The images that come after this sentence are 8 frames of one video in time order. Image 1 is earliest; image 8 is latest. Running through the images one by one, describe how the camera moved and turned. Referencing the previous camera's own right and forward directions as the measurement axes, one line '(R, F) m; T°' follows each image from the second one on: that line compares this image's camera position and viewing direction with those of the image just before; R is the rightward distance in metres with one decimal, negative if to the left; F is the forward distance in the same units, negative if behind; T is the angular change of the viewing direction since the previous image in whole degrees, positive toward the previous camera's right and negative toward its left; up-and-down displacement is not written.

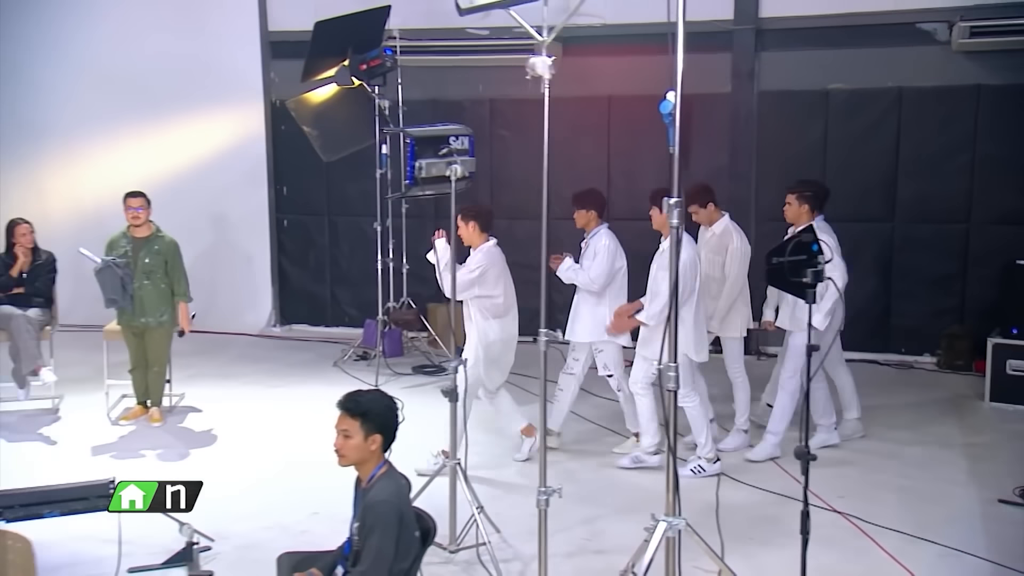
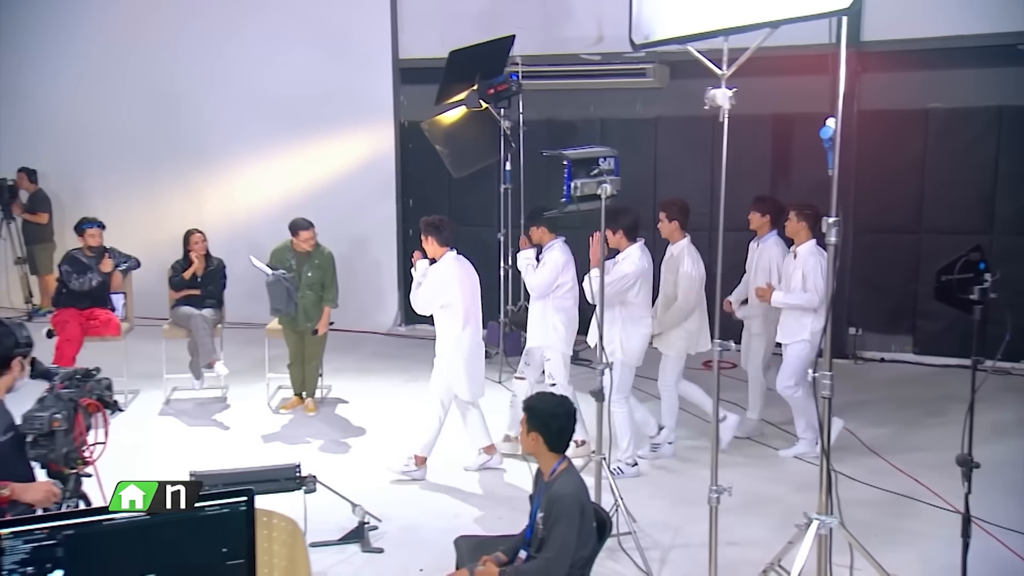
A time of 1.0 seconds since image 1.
(-0.5, -0.5) m; -4°
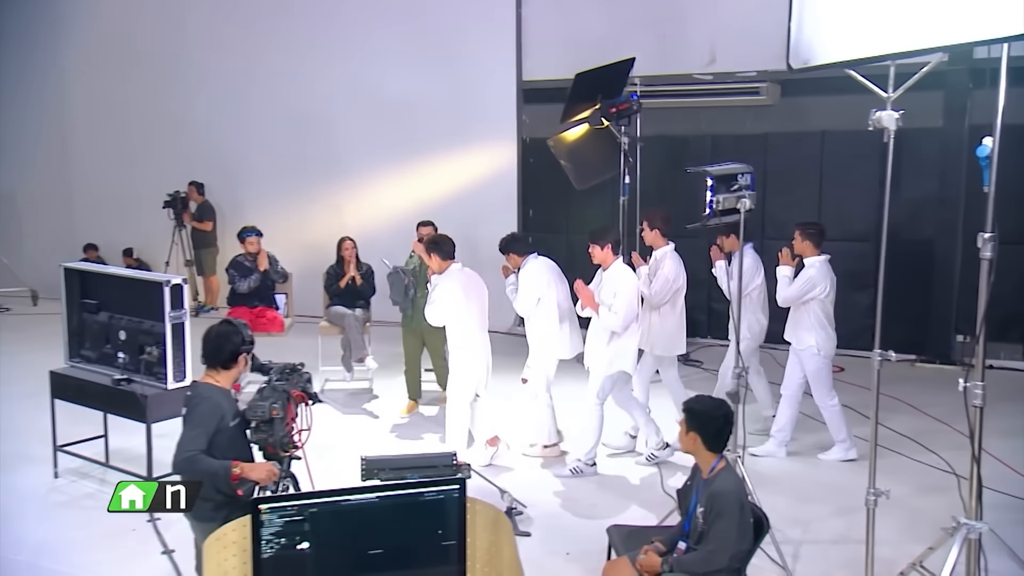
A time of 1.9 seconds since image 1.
(-0.6, -0.5) m; -4°
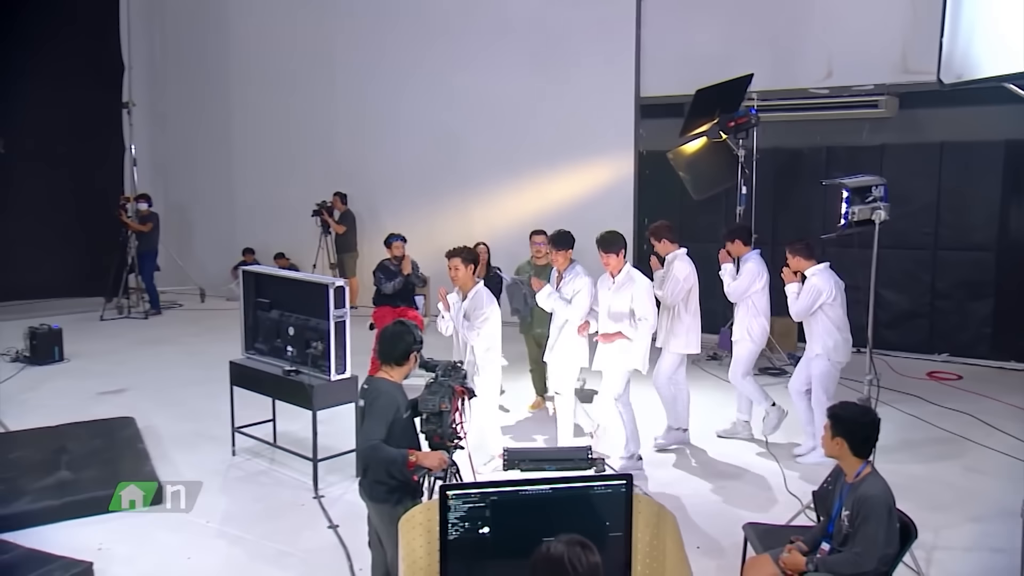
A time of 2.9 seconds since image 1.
(-0.5, -0.4) m; -5°
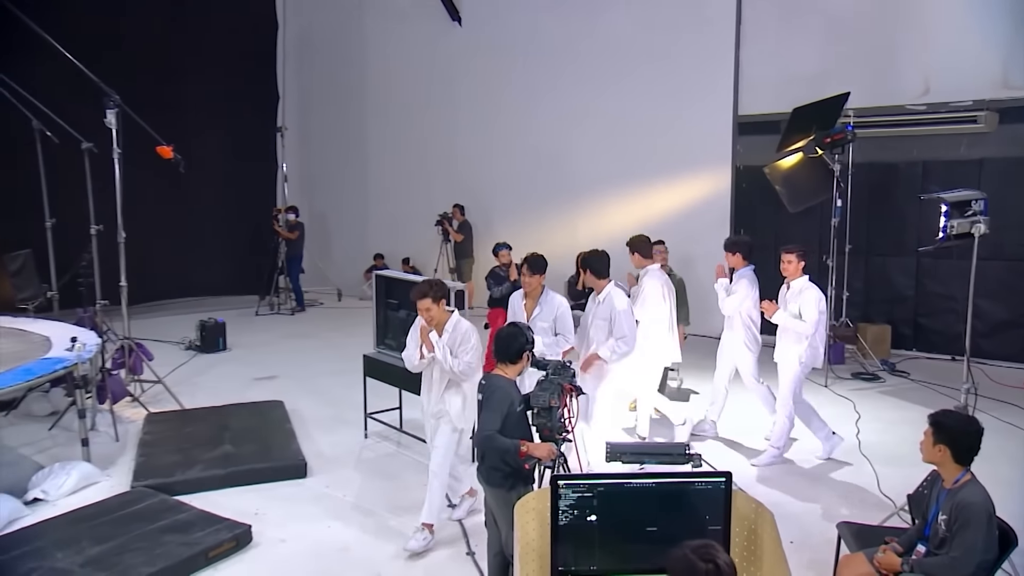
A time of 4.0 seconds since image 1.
(-0.2, -0.6) m; -6°
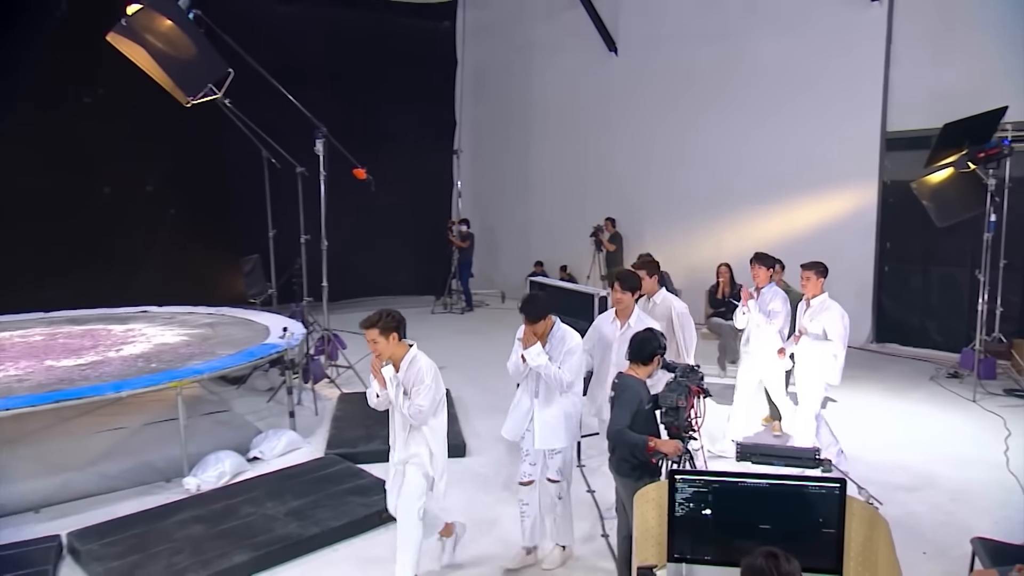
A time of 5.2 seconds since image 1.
(+0.1, -0.7) m; -11°
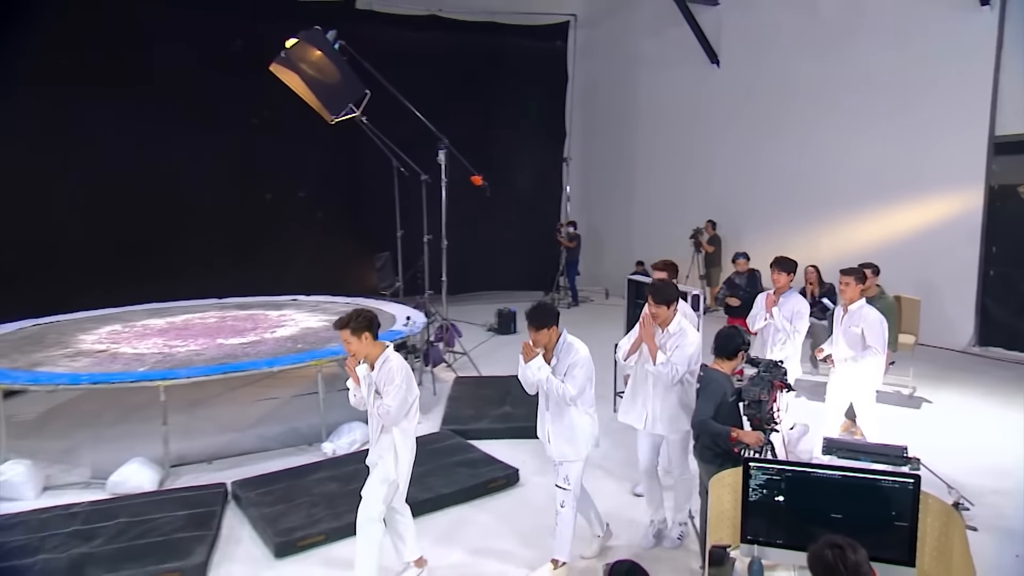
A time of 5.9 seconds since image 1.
(+0.2, -0.7) m; -9°
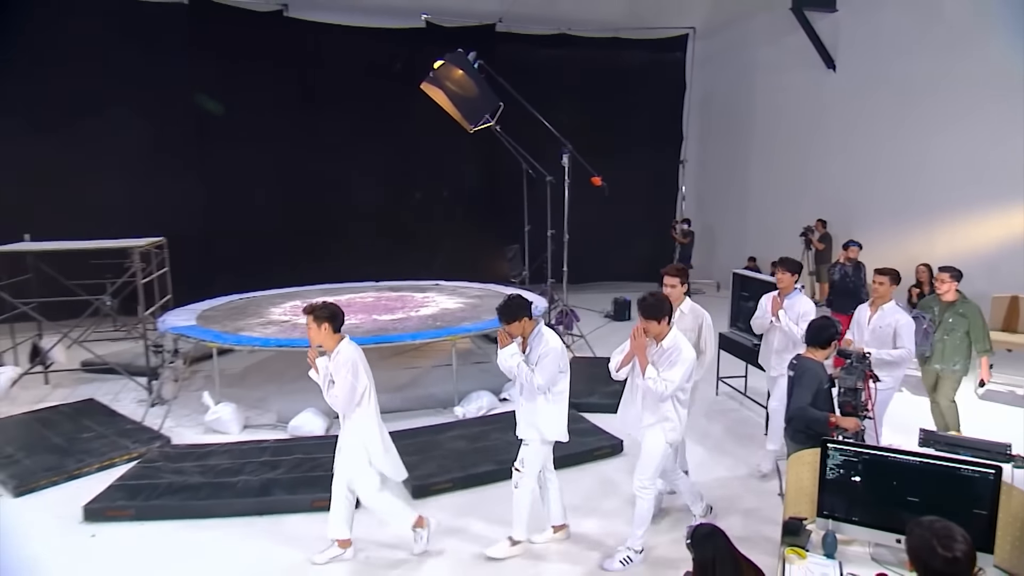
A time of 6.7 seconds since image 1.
(+0.3, -0.9) m; -10°
